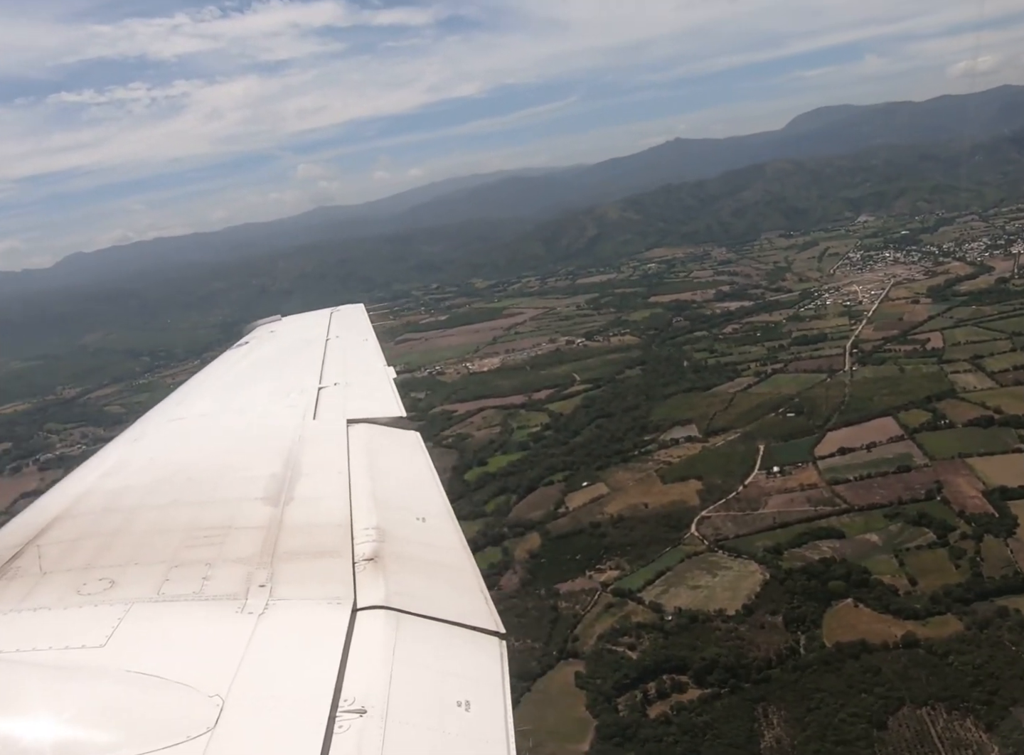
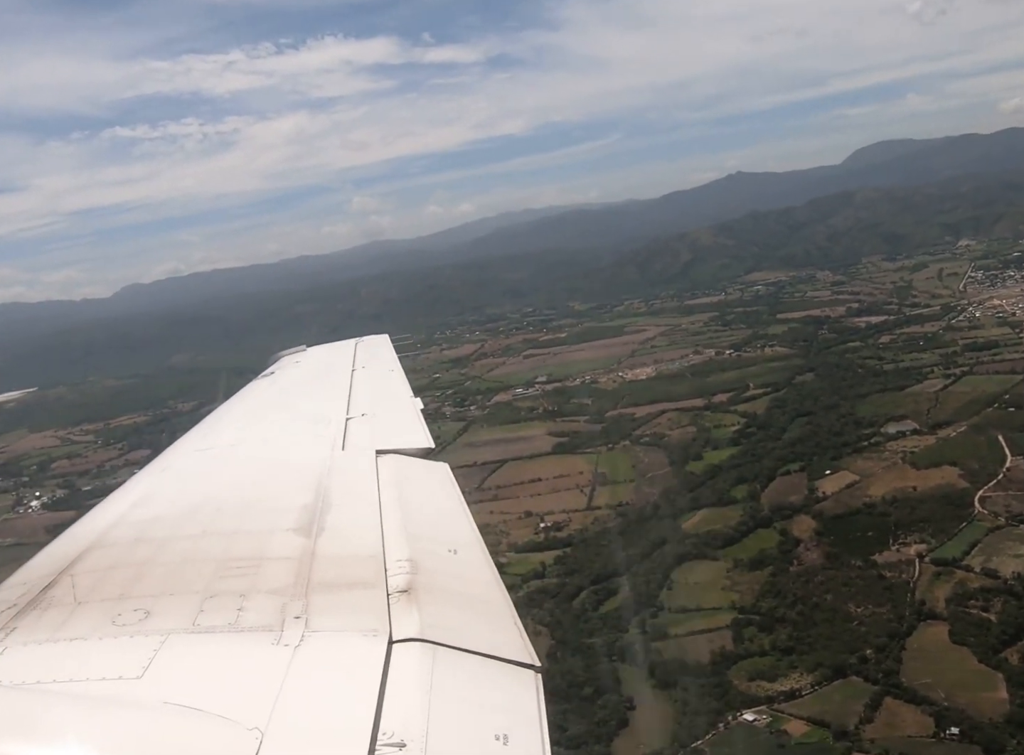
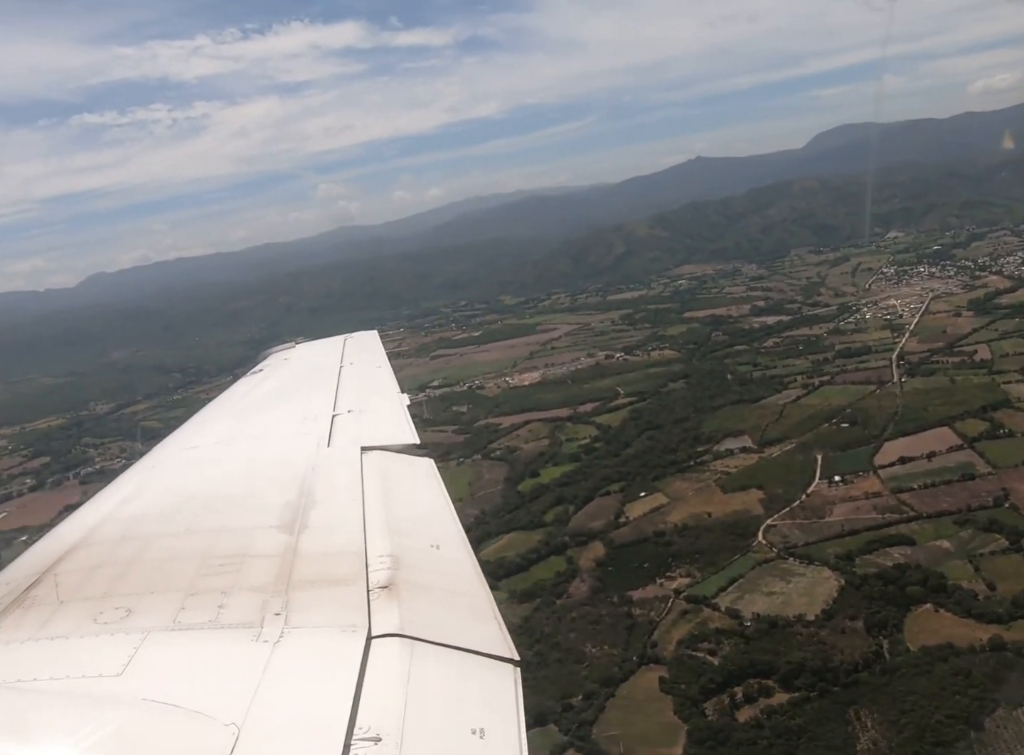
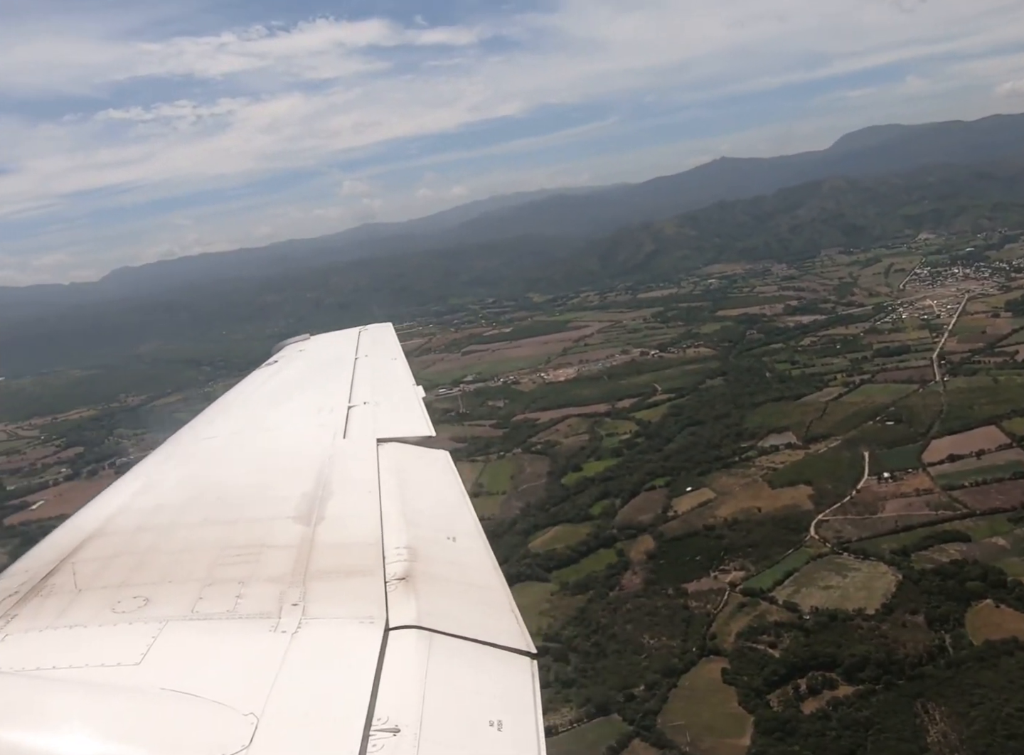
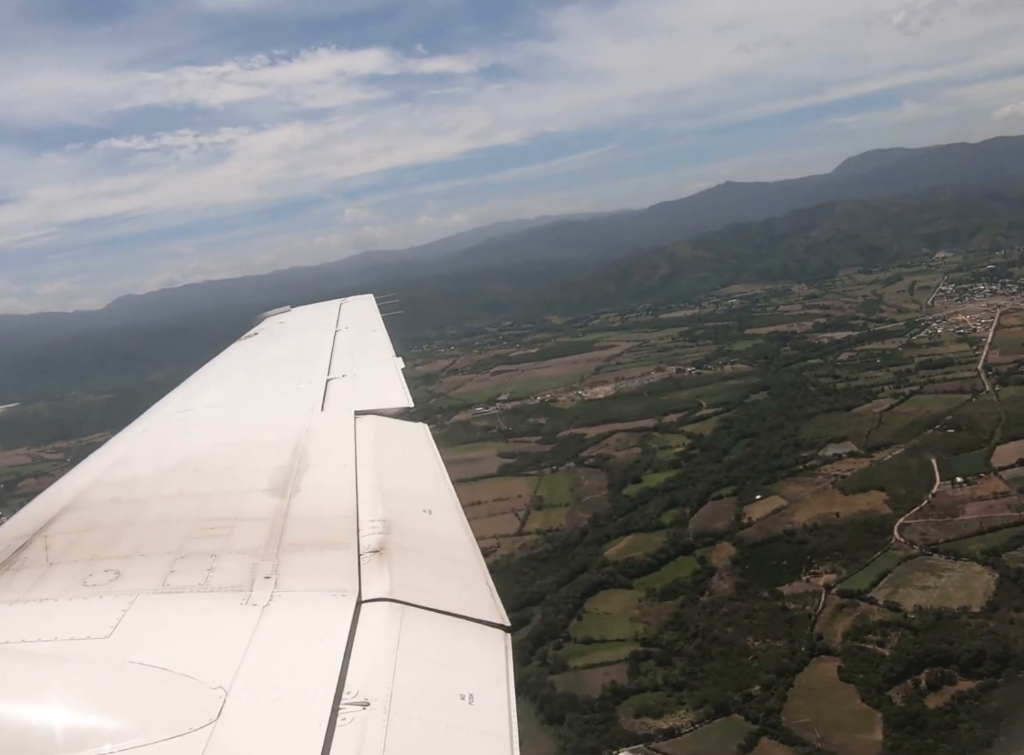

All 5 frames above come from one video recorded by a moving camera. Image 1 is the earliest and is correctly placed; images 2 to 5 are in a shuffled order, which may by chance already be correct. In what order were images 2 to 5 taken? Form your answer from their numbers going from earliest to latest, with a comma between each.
3, 4, 5, 2
